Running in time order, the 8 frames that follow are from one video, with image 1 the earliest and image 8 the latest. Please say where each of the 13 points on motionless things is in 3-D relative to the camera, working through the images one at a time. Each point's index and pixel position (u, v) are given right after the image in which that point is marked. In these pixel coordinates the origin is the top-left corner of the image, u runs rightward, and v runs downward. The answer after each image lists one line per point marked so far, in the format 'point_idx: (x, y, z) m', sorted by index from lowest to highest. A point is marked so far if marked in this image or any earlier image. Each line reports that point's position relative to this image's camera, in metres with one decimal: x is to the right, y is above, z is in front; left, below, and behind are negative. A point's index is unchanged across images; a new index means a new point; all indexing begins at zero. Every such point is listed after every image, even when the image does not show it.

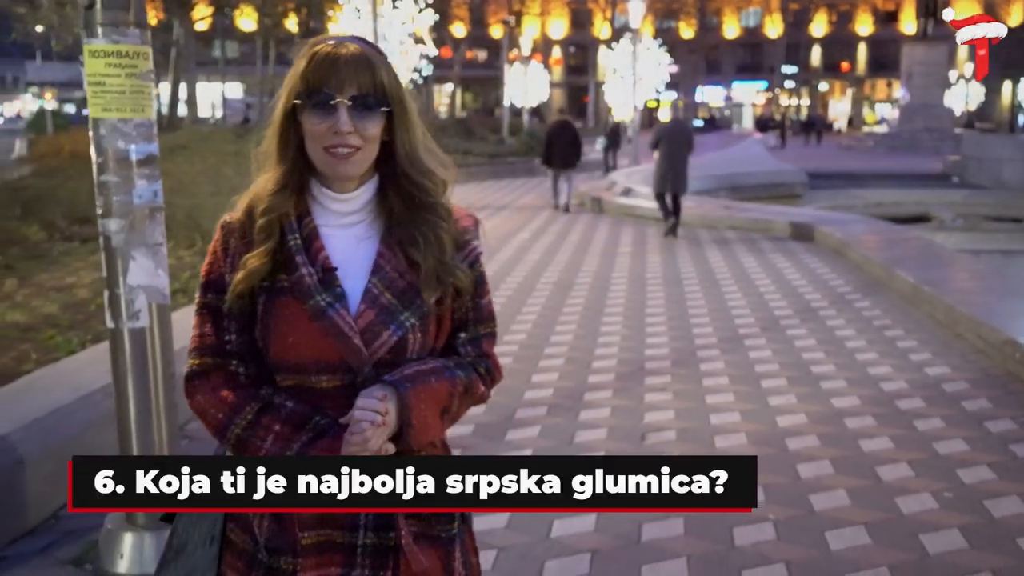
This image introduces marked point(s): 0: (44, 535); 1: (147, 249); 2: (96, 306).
0: (-1.8, -1.0, +4.2) m
1: (-1.3, +0.1, +3.7) m
2: (-2.9, -0.1, +7.4) m
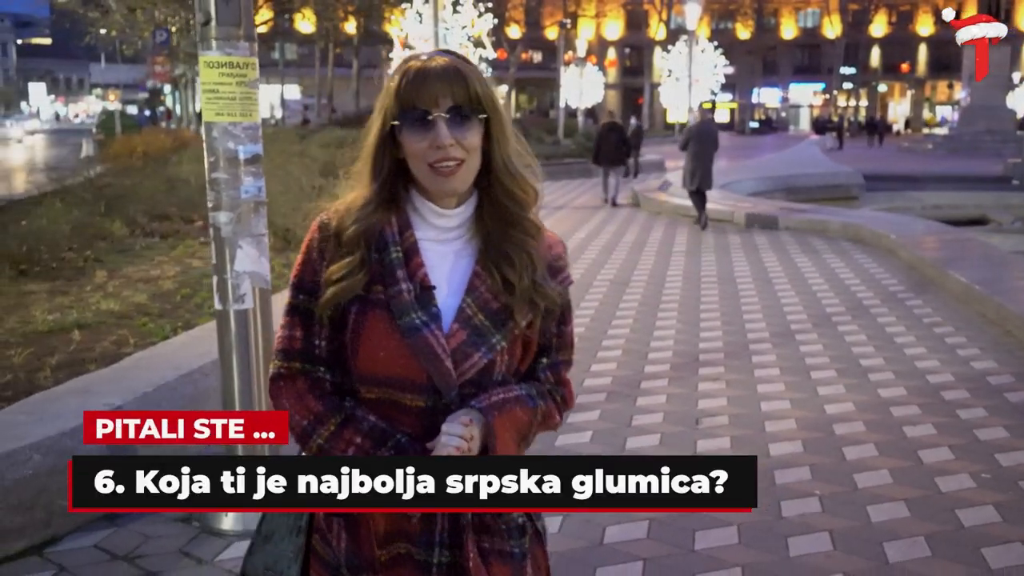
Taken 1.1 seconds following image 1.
0: (-1.6, -0.9, +4.7) m
1: (-1.0, +0.2, +4.2) m
2: (-2.5, -0.1, +7.9) m
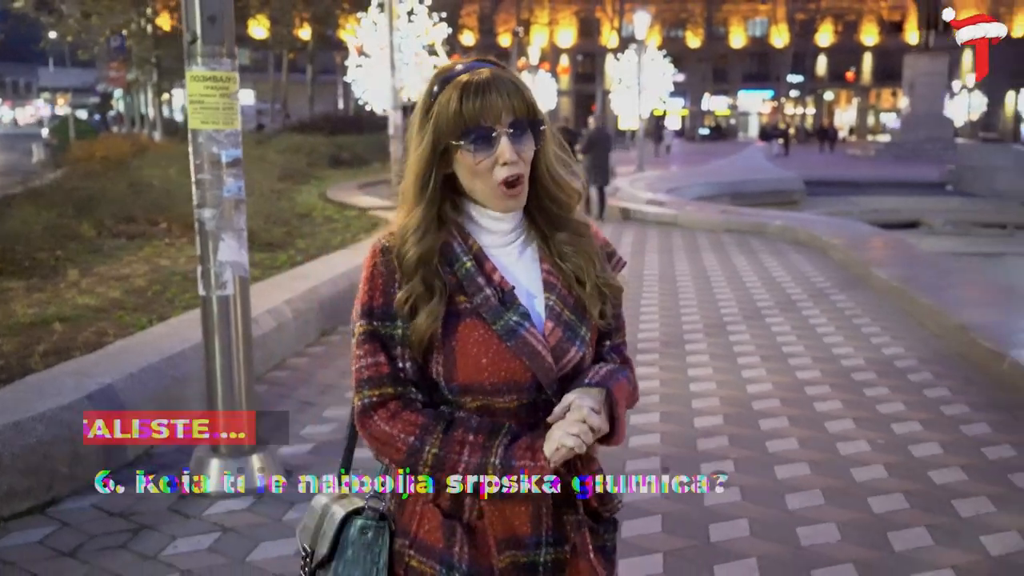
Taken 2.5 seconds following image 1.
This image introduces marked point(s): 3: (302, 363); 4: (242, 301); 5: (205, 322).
0: (-1.8, -0.9, +5.2) m
1: (-1.2, +0.2, +4.7) m
2: (-2.8, 0.0, +8.4) m
3: (-1.4, -0.5, +7.4) m
4: (-1.2, -0.1, +4.7) m
5: (-1.4, -0.2, +4.7) m
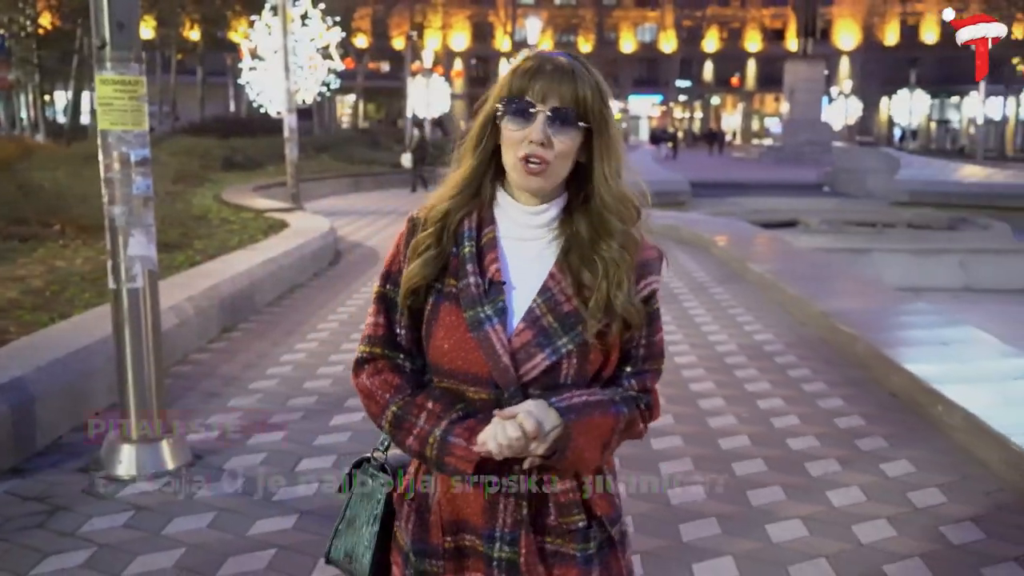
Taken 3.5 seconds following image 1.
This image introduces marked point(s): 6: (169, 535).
0: (-2.3, -0.8, +5.4) m
1: (-1.7, +0.3, +5.0) m
2: (-3.7, 0.0, +8.5) m
3: (-2.2, -0.5, +7.6) m
4: (-1.7, 0.0, +5.0) m
5: (-1.8, -0.1, +4.9) m
6: (-1.4, -1.0, +4.3) m
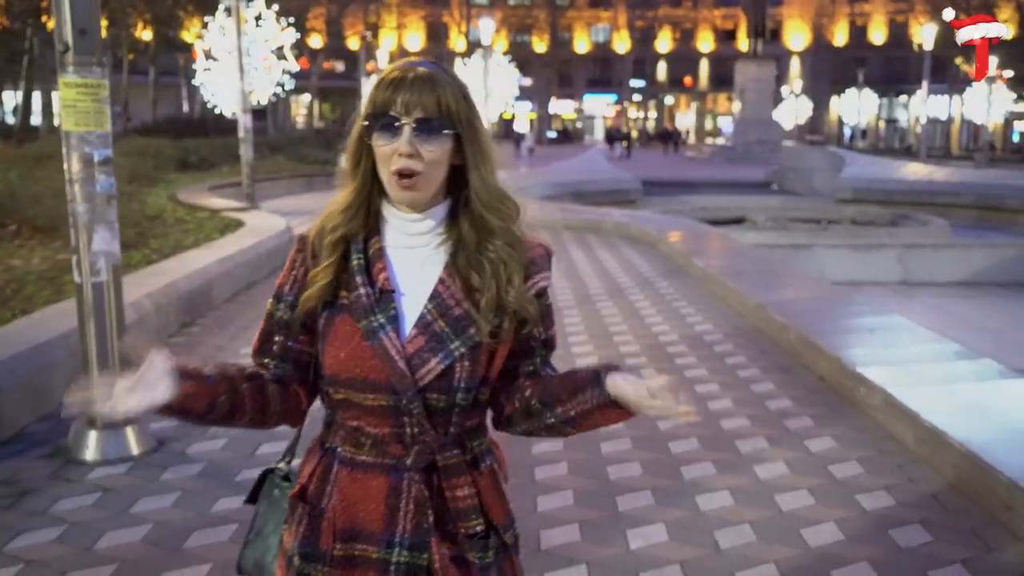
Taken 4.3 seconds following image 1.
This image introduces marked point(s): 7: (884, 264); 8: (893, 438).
0: (-2.6, -0.8, +5.6) m
1: (-2.0, +0.3, +5.2) m
2: (-4.1, 0.0, +8.7) m
3: (-2.5, -0.5, +7.8) m
4: (-2.0, 0.0, +5.2) m
5: (-2.1, -0.1, +5.2) m
6: (-1.6, -1.0, +4.5) m
7: (+5.3, +0.3, +15.2) m
8: (+2.0, -0.8, +5.5) m
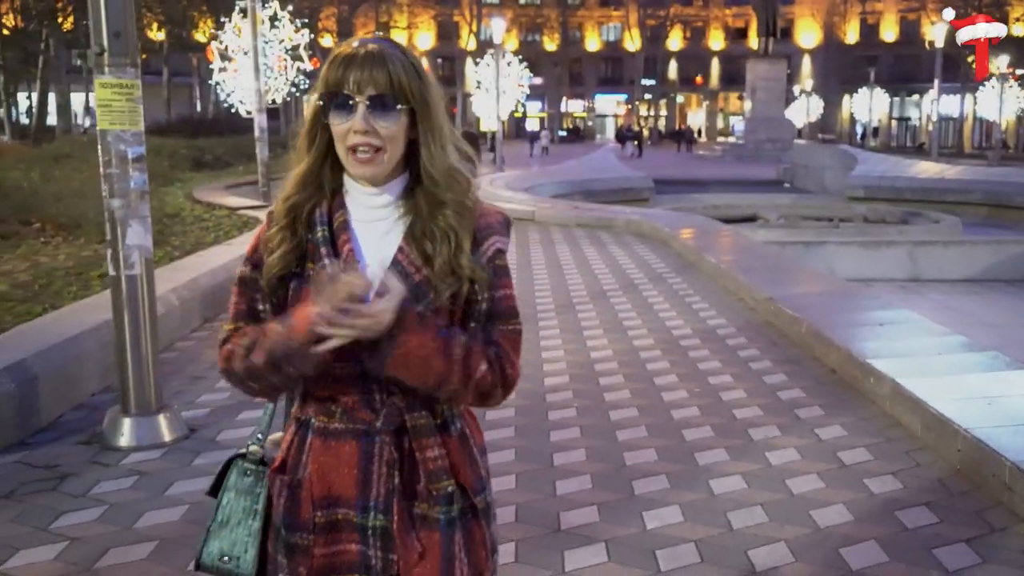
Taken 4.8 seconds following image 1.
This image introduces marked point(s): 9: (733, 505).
0: (-2.5, -0.8, +5.8) m
1: (-1.9, +0.3, +5.4) m
2: (-3.9, 0.0, +8.9) m
3: (-2.4, -0.4, +8.0) m
4: (-1.9, 0.0, +5.4) m
5: (-2.0, -0.1, +5.4) m
6: (-1.5, -0.9, +4.7) m
7: (+5.5, +0.4, +15.3) m
8: (+2.1, -0.7, +5.7) m
9: (+0.9, -0.9, +4.6) m
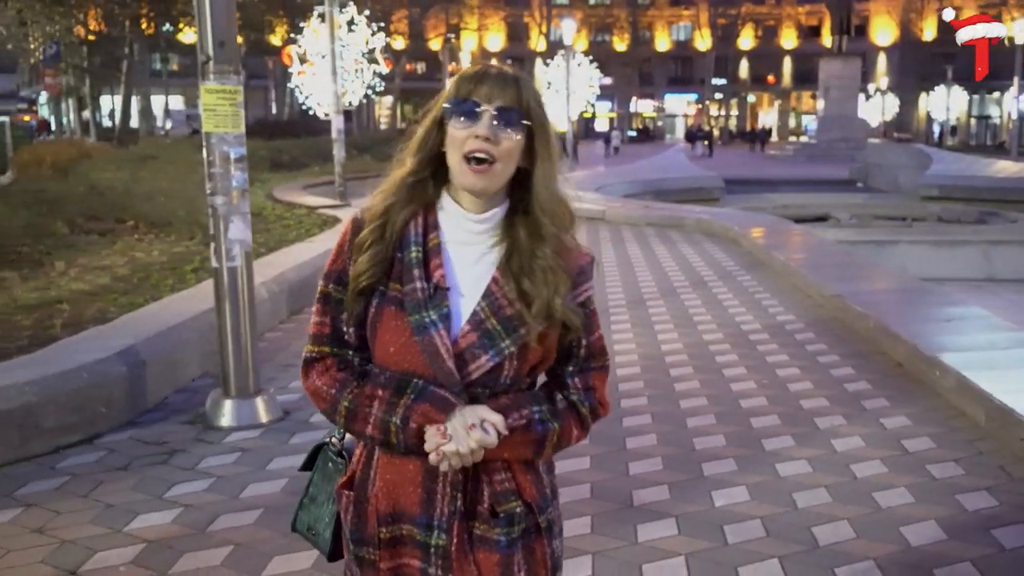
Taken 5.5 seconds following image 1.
0: (-2.1, -0.7, +6.3) m
1: (-1.5, +0.4, +5.8) m
2: (-3.3, +0.1, +9.4) m
3: (-1.9, -0.4, +8.5) m
4: (-1.5, +0.1, +5.8) m
5: (-1.6, 0.0, +5.8) m
6: (-1.2, -0.9, +5.1) m
7: (+6.5, +0.4, +15.2) m
8: (+2.5, -0.7, +5.8) m
9: (+1.3, -0.9, +4.8) m
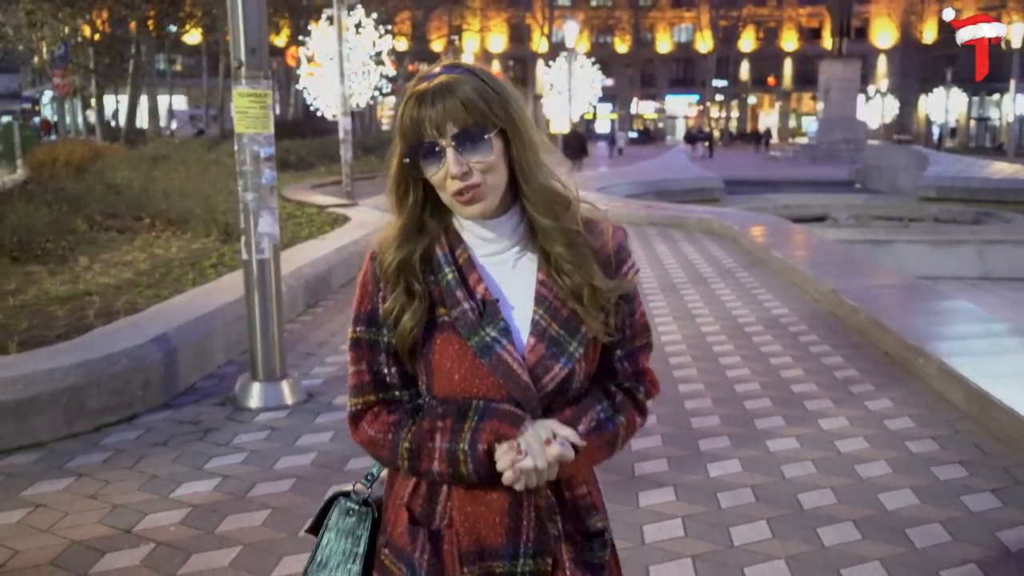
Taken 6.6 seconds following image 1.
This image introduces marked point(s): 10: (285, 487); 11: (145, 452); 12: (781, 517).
0: (-2.0, -0.7, +6.7) m
1: (-1.4, +0.4, +6.2) m
2: (-3.2, +0.1, +9.8) m
3: (-1.8, -0.3, +8.9) m
4: (-1.4, +0.1, +6.3) m
5: (-1.5, 0.0, +6.2) m
6: (-1.1, -0.8, +5.5) m
7: (+6.6, +0.4, +15.7) m
8: (+2.5, -0.7, +6.3) m
9: (+1.3, -0.8, +5.2) m
10: (-1.1, -0.9, +4.9) m
11: (-1.9, -0.8, +5.5) m
12: (+1.1, -1.0, +4.5) m
